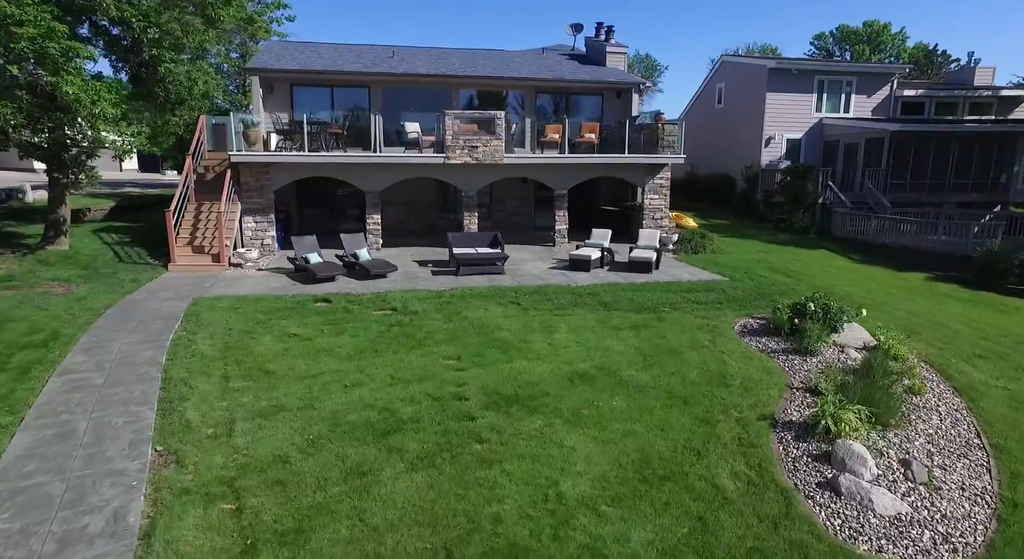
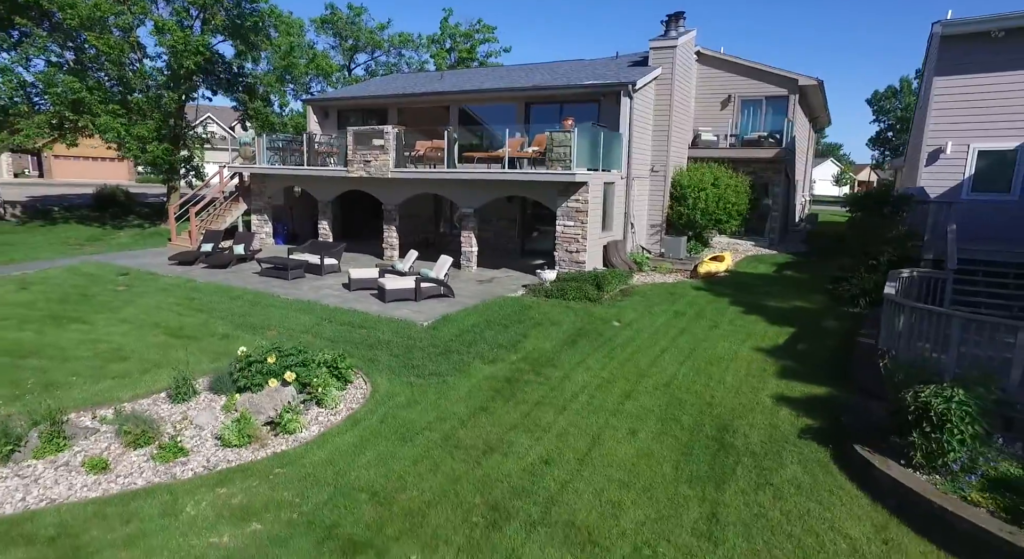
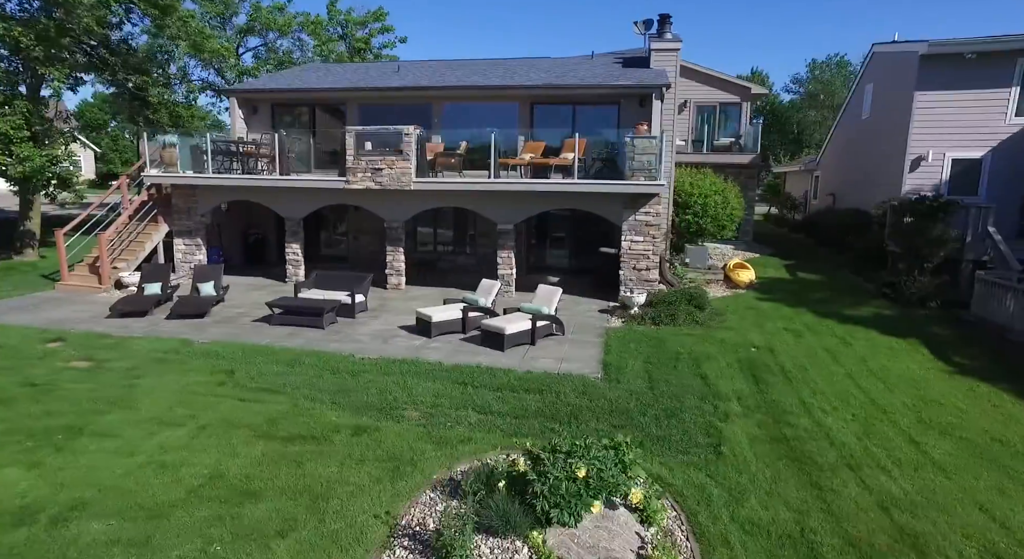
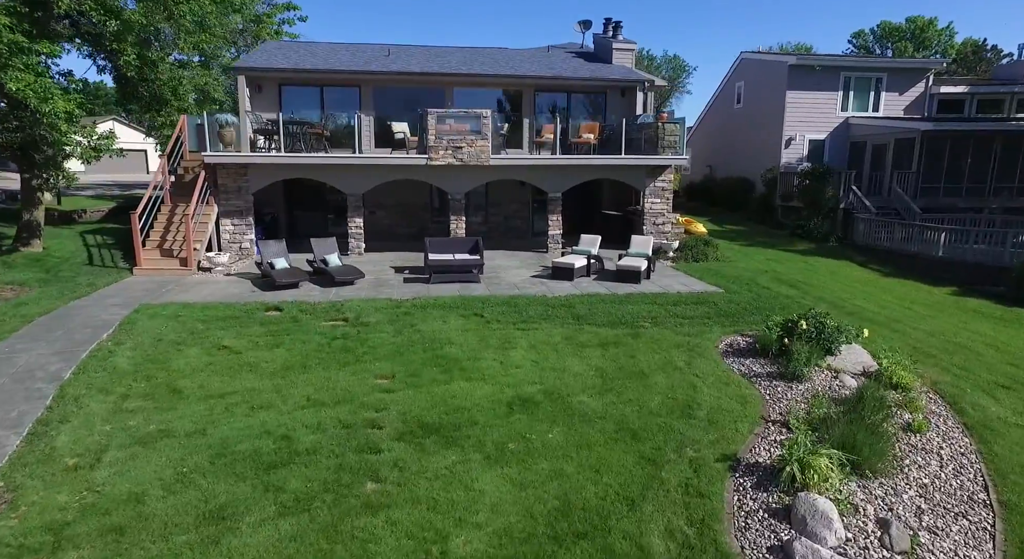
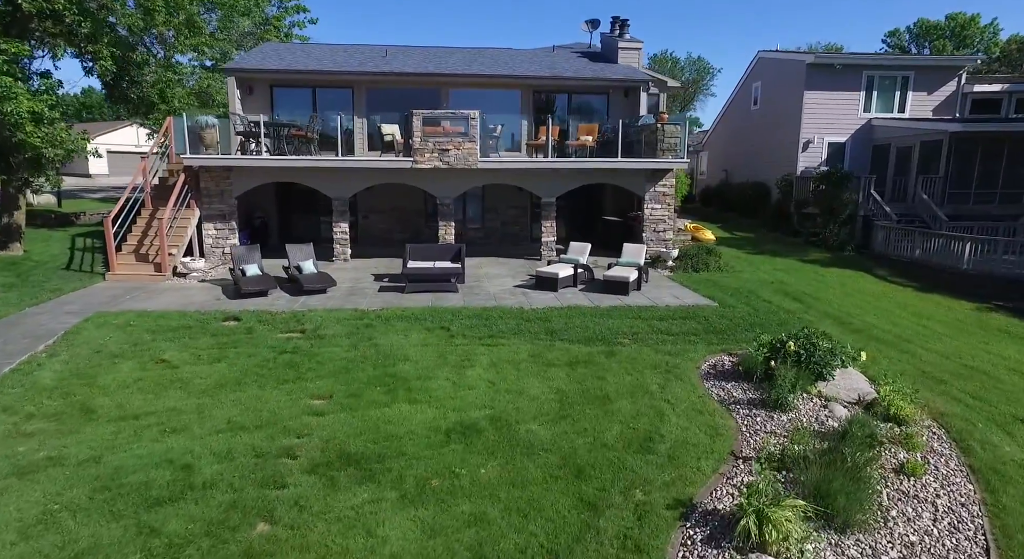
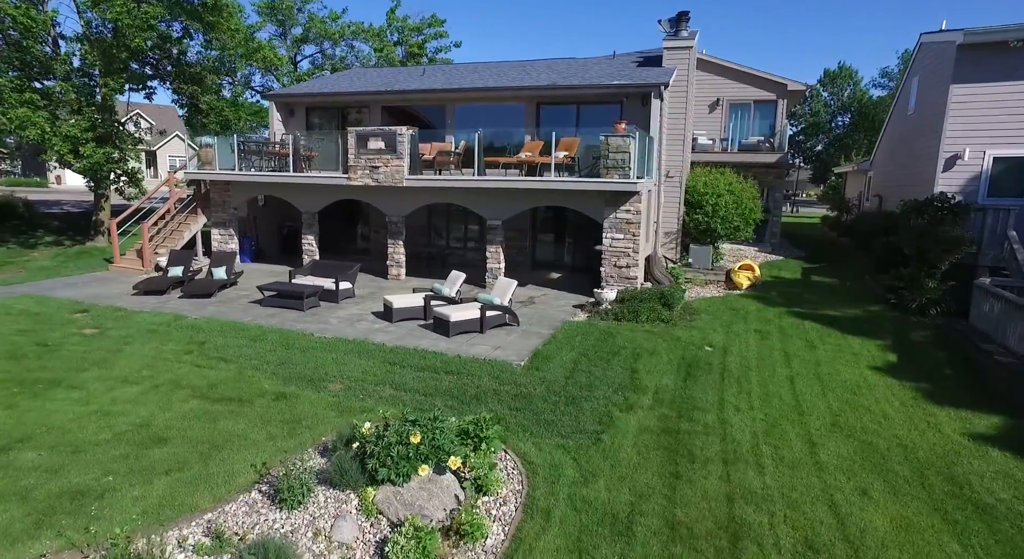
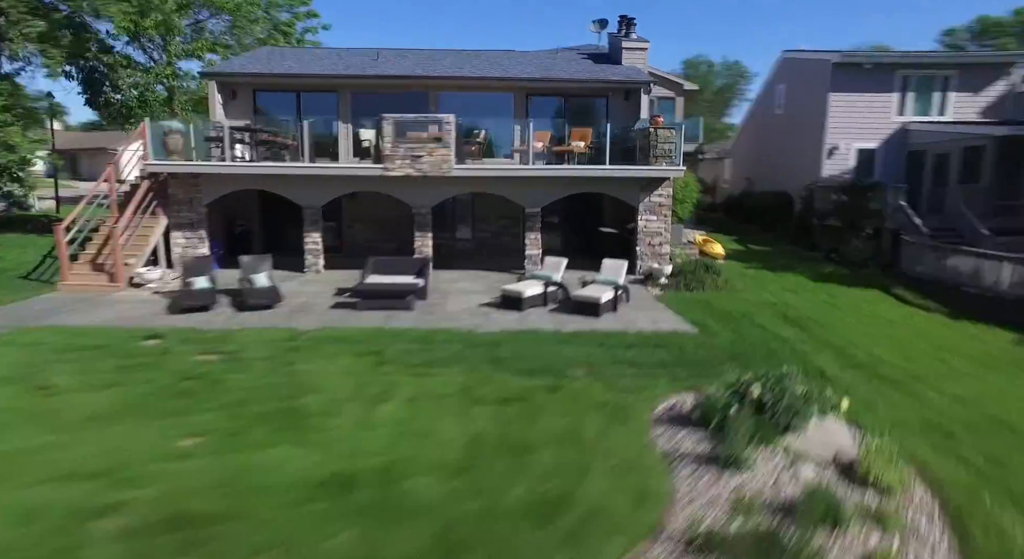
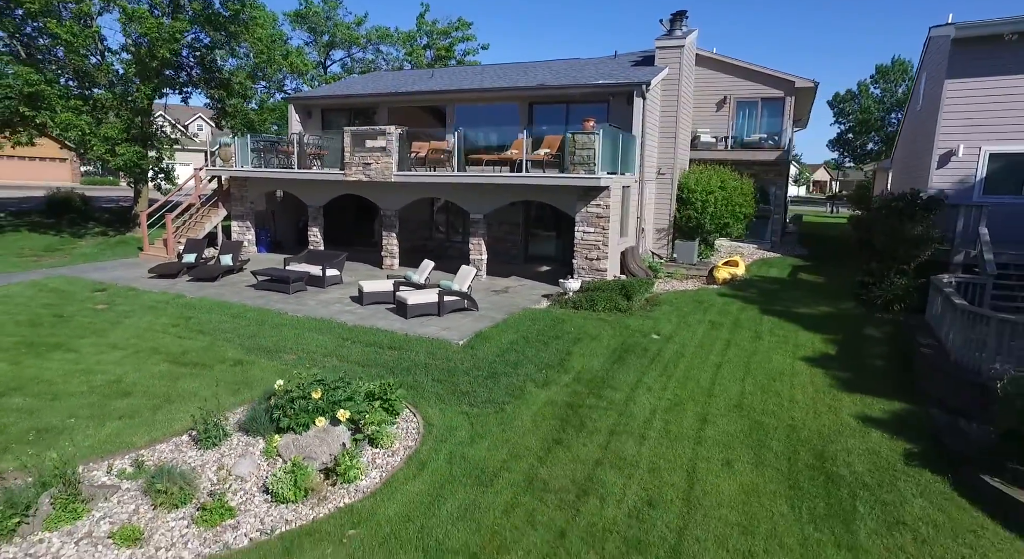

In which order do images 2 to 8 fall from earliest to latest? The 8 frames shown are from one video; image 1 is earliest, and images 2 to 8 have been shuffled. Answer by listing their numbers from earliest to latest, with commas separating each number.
4, 5, 7, 3, 6, 8, 2
